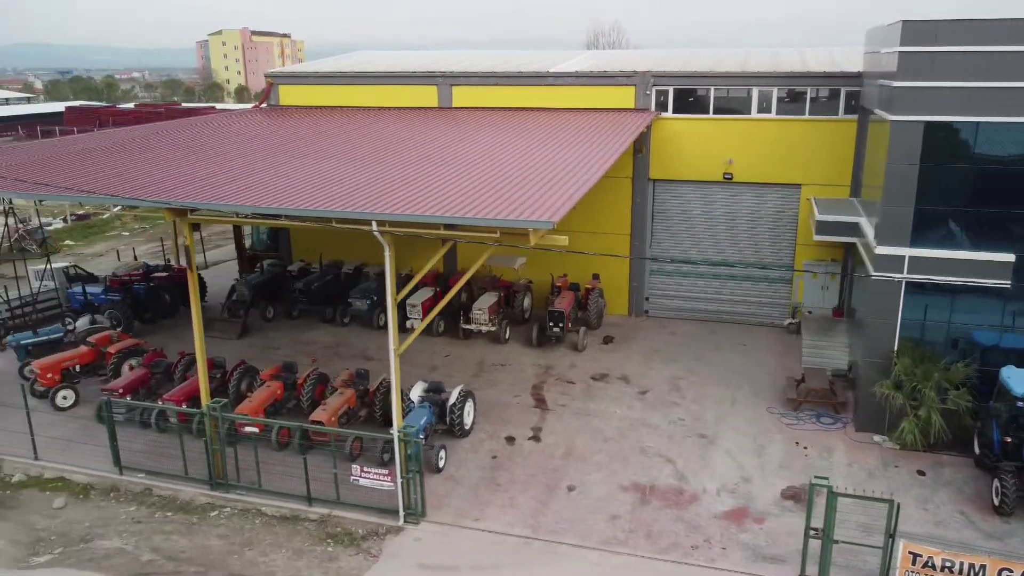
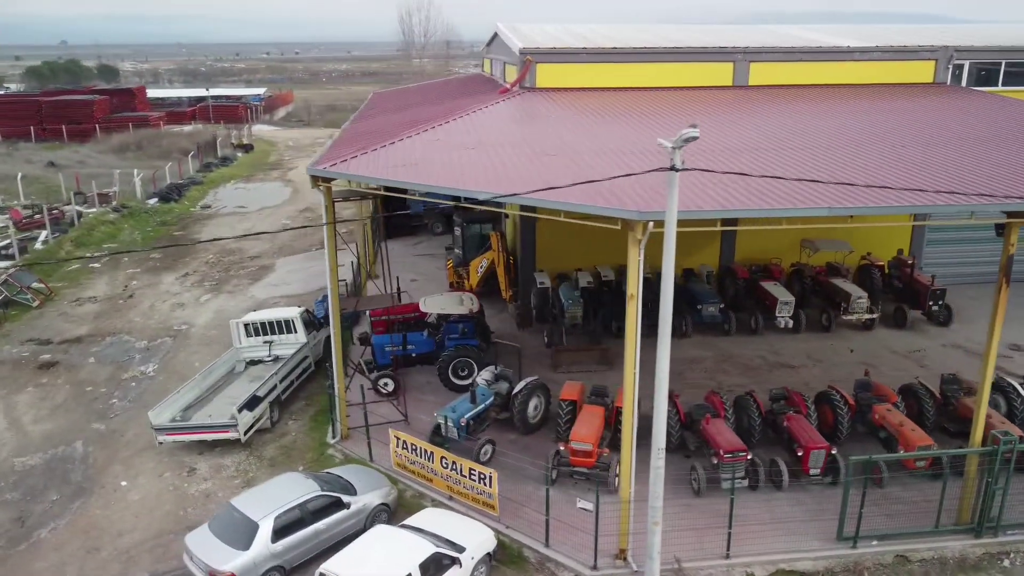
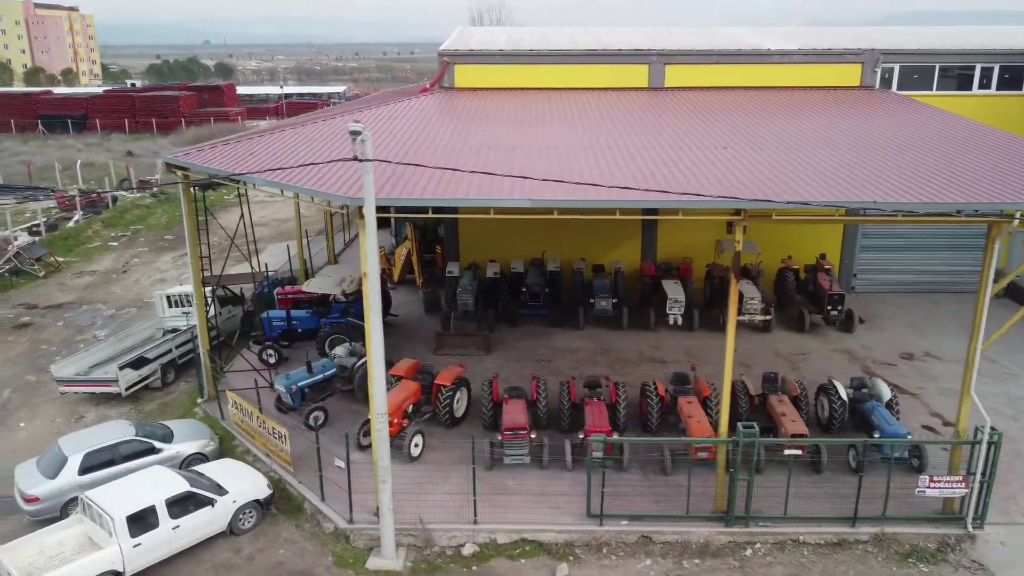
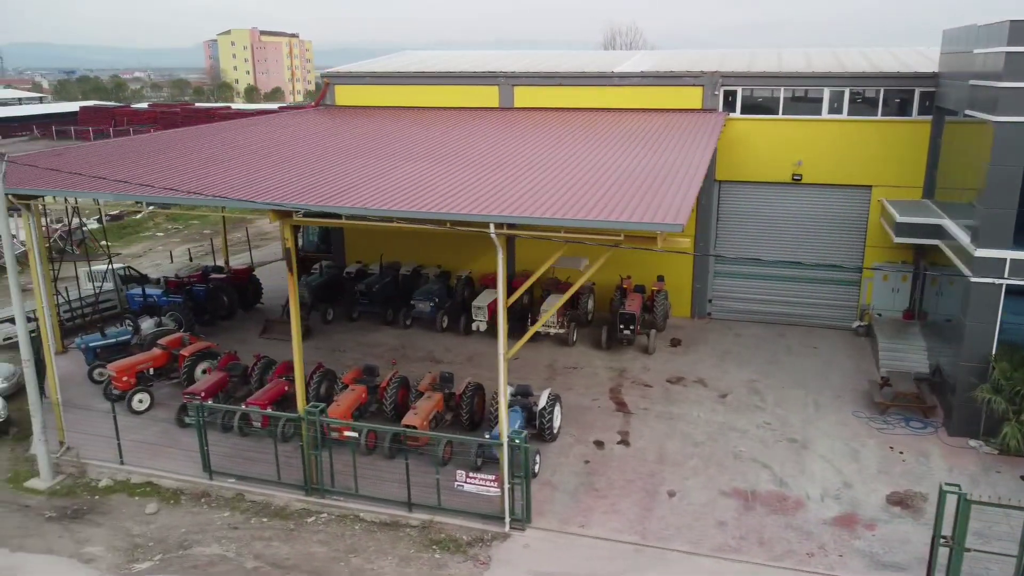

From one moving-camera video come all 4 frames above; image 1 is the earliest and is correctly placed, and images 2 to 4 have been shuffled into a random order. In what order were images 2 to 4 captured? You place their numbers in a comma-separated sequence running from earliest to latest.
4, 3, 2
